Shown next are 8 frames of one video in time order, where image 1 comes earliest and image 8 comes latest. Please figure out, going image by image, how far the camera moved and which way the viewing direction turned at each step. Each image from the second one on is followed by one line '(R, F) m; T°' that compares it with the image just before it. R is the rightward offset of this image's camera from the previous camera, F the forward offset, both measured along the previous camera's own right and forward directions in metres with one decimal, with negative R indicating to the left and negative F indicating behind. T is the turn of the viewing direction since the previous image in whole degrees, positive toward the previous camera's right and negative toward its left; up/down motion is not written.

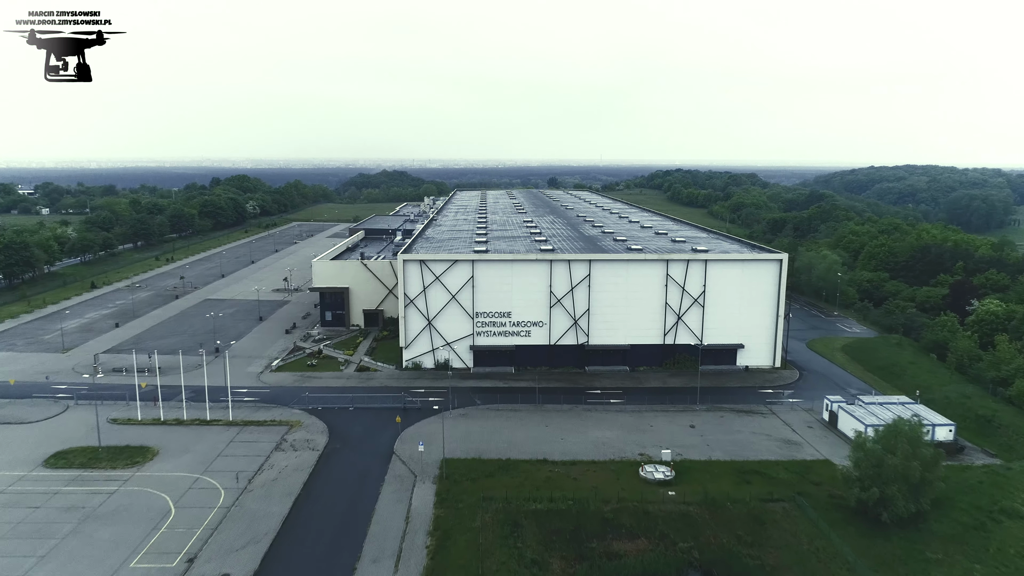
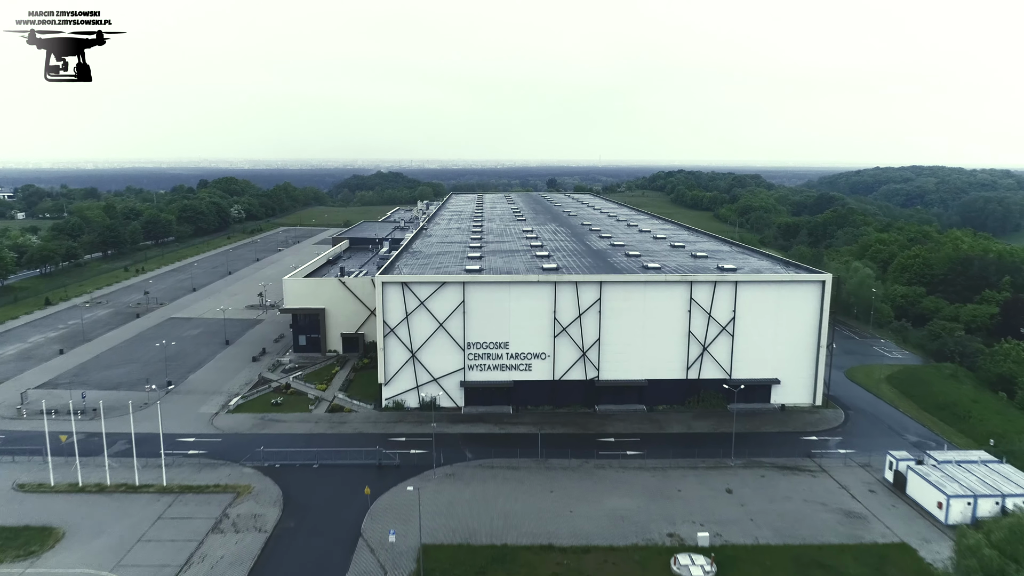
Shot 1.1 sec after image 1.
(0.0, +4.4) m; 0°
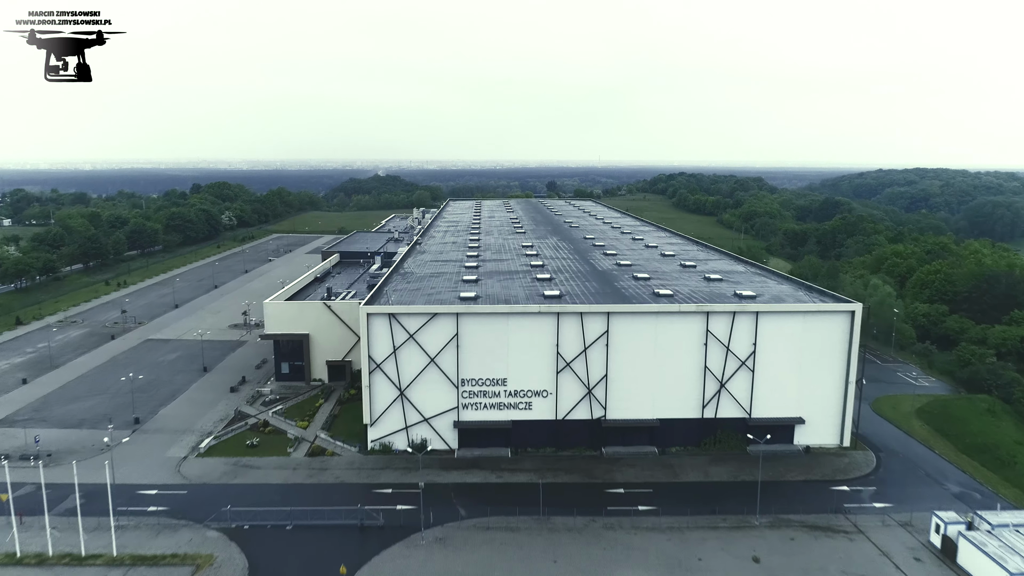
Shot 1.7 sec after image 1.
(0.0, +2.4) m; 0°
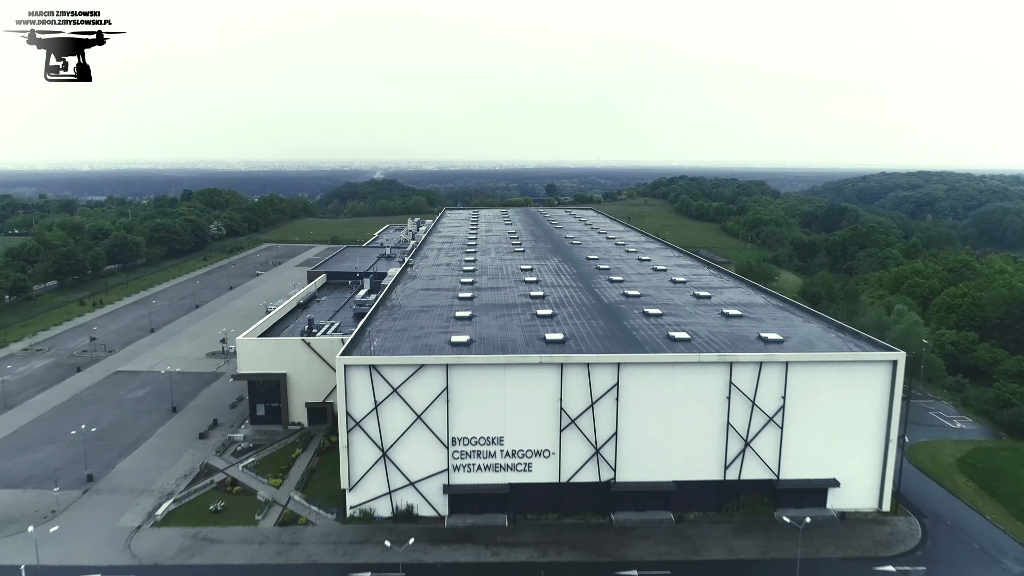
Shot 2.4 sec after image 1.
(0.0, +2.8) m; 0°
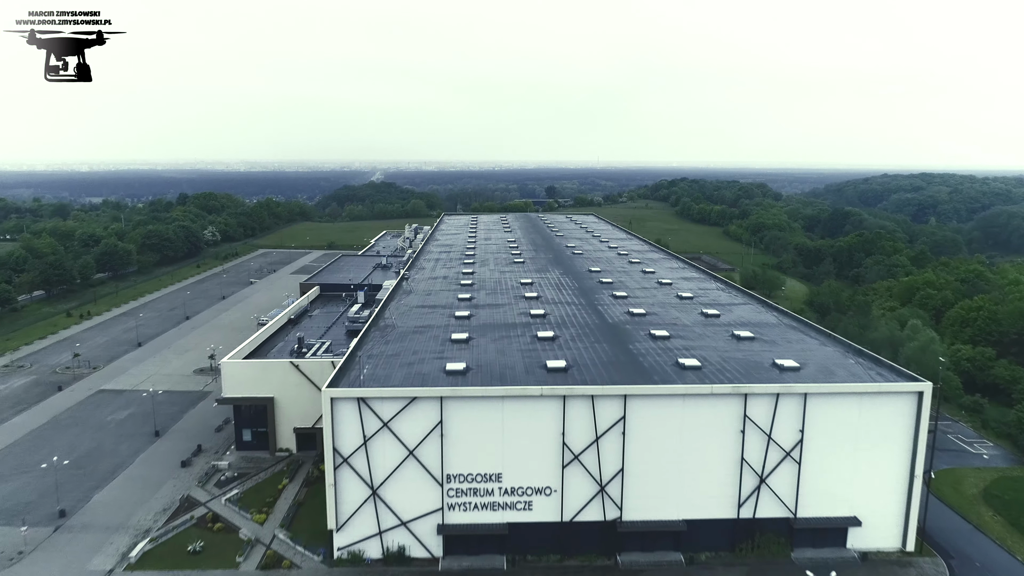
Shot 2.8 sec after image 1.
(0.0, +1.4) m; 0°
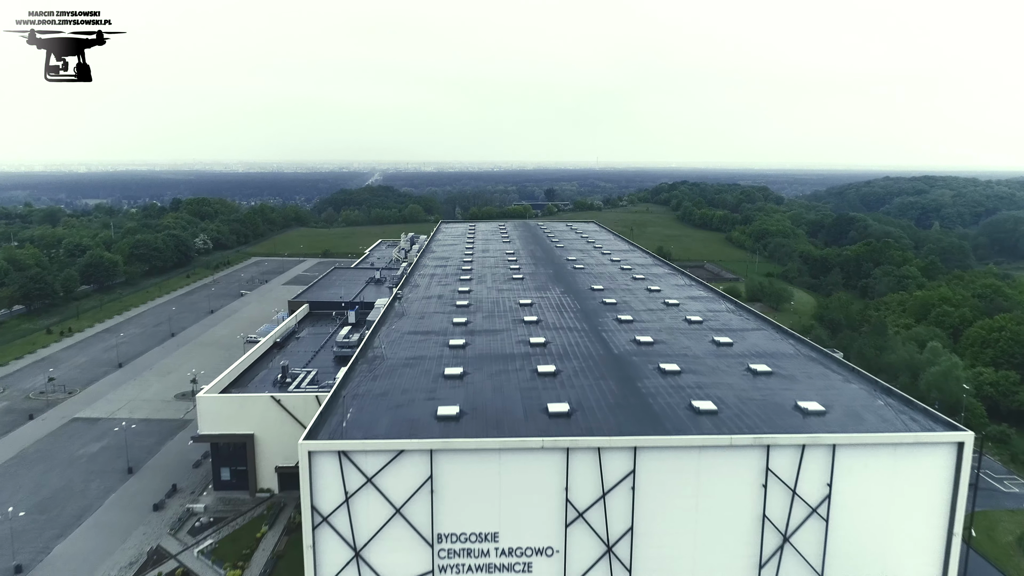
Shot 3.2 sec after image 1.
(0.0, +1.9) m; 0°
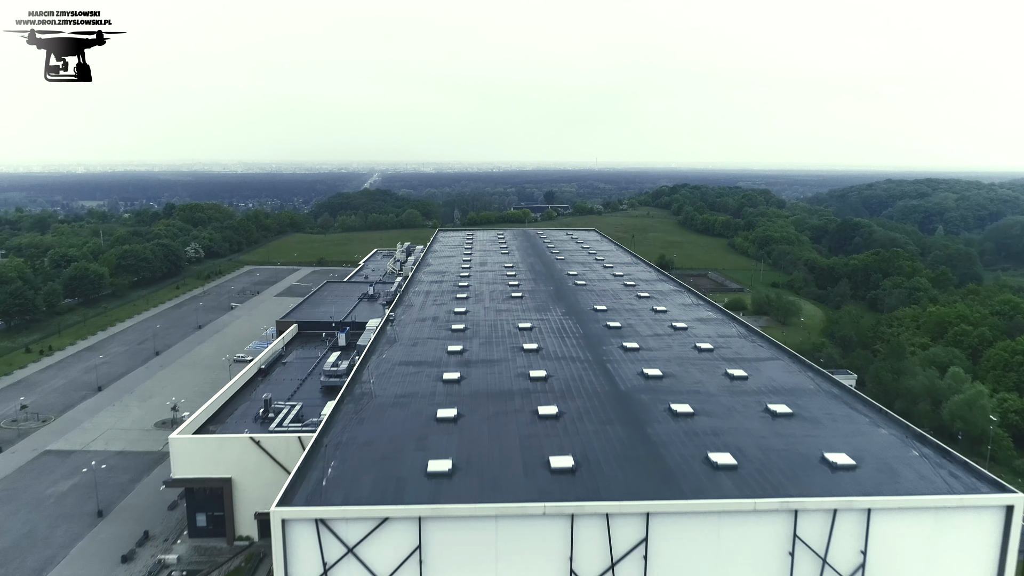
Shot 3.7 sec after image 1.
(0.0, +1.8) m; 0°
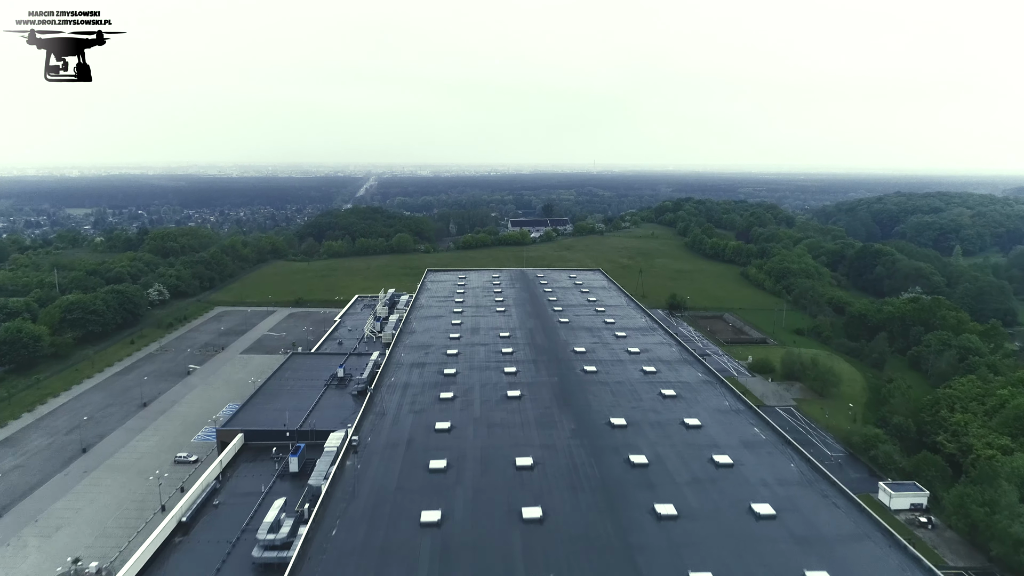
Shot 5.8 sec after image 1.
(0.0, +7.1) m; 0°
